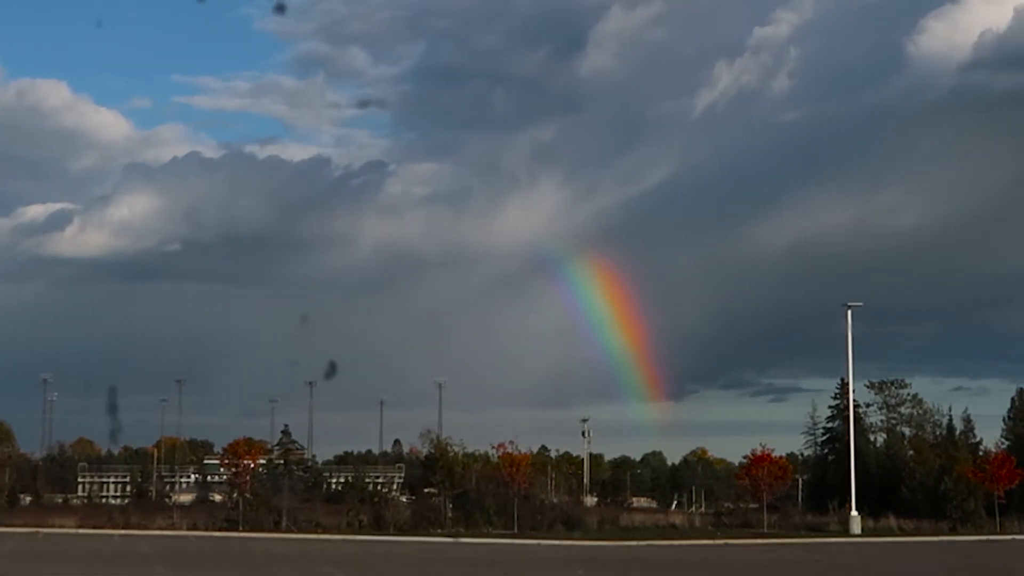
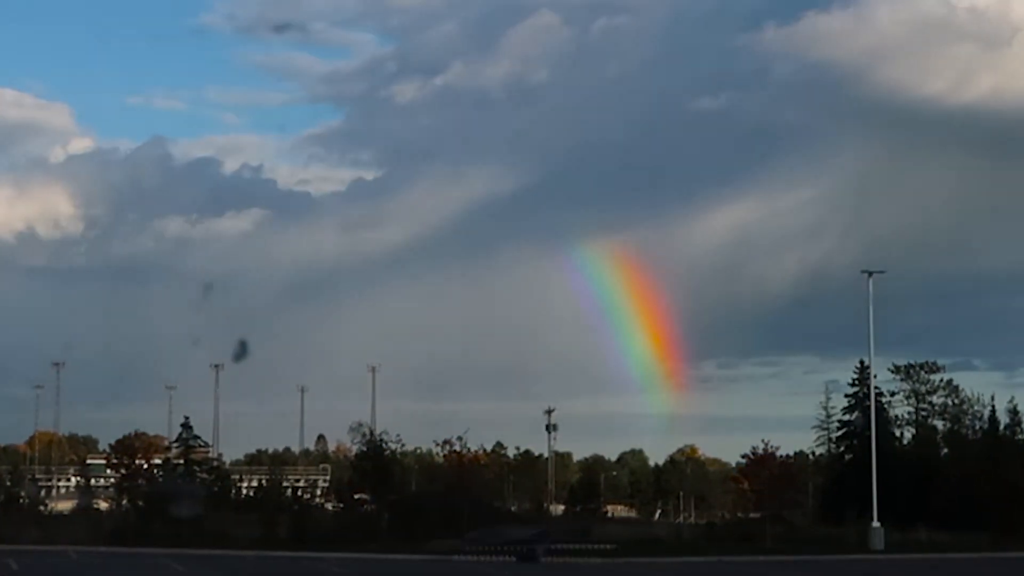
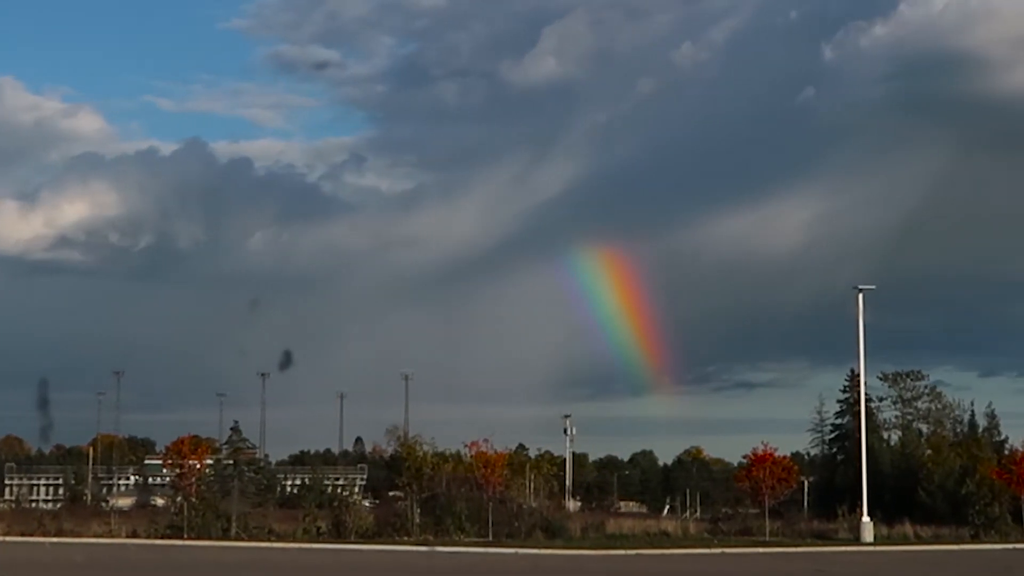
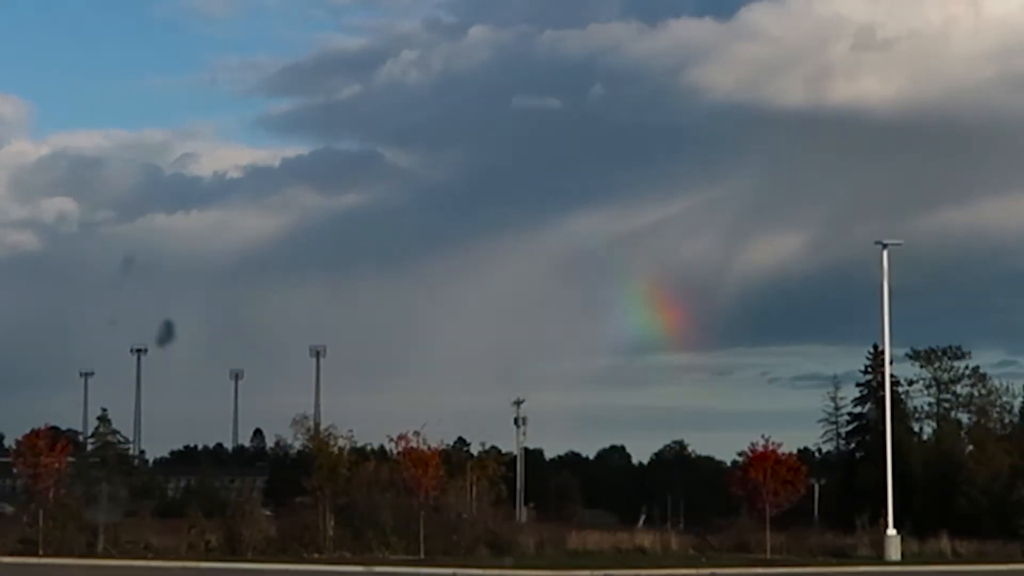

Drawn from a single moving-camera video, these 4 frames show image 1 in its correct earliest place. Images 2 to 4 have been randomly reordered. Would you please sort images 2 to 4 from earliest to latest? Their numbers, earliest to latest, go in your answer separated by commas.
3, 2, 4
